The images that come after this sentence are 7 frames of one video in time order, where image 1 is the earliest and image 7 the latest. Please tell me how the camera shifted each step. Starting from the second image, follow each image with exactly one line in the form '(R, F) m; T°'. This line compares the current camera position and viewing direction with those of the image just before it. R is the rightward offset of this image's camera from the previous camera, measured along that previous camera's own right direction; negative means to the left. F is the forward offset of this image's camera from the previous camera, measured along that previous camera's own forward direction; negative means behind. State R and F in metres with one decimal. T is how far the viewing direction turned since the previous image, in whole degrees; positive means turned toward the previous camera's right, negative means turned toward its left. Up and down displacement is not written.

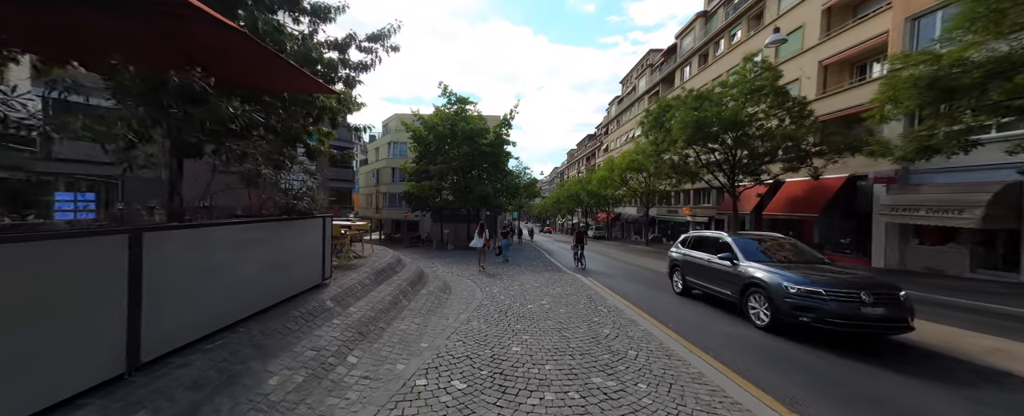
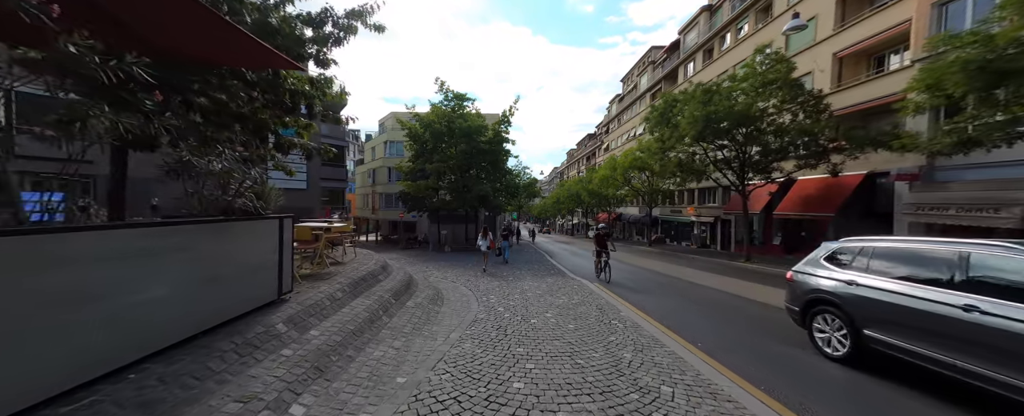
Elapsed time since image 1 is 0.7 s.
(0.0, +0.8) m; 0°
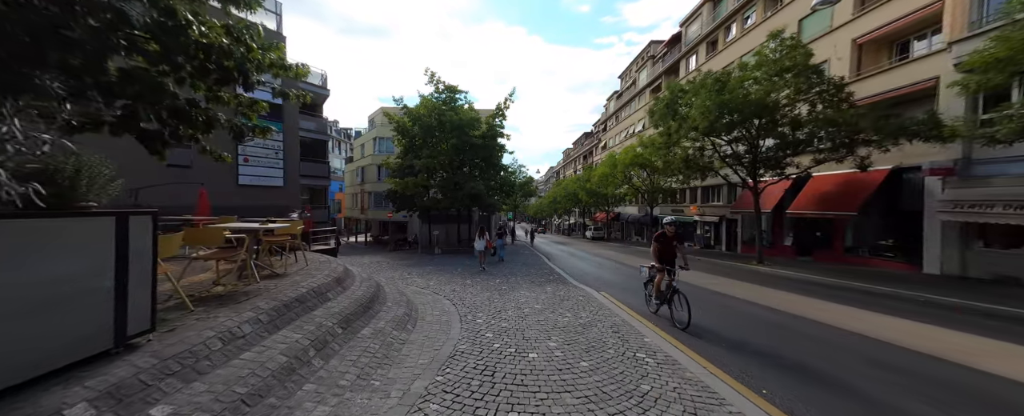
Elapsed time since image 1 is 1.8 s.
(+0.1, +1.4) m; +1°
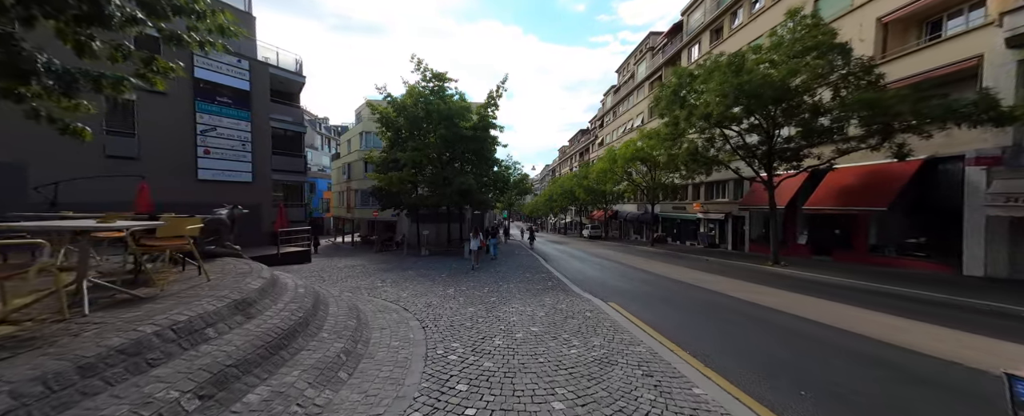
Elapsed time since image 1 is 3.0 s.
(+0.1, +1.5) m; +1°
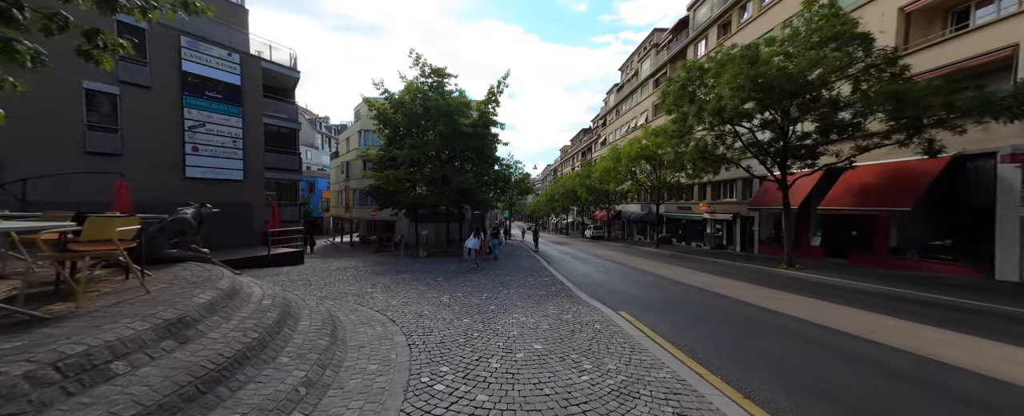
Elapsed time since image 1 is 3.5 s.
(0.0, +0.6) m; 0°
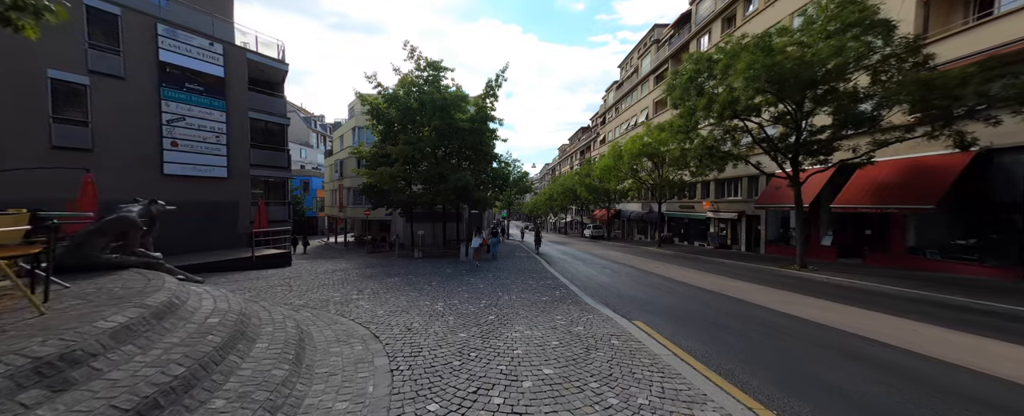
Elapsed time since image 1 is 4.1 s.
(-0.1, +0.7) m; 0°
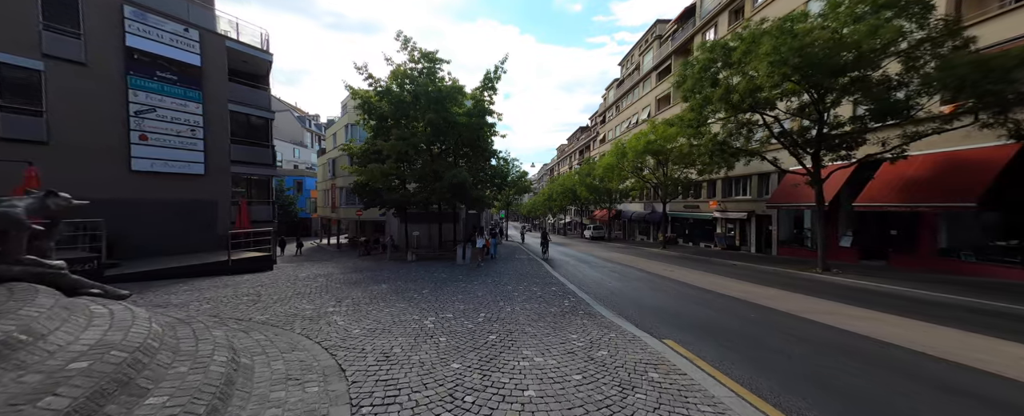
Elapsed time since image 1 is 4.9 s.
(-0.1, +1.0) m; 0°
